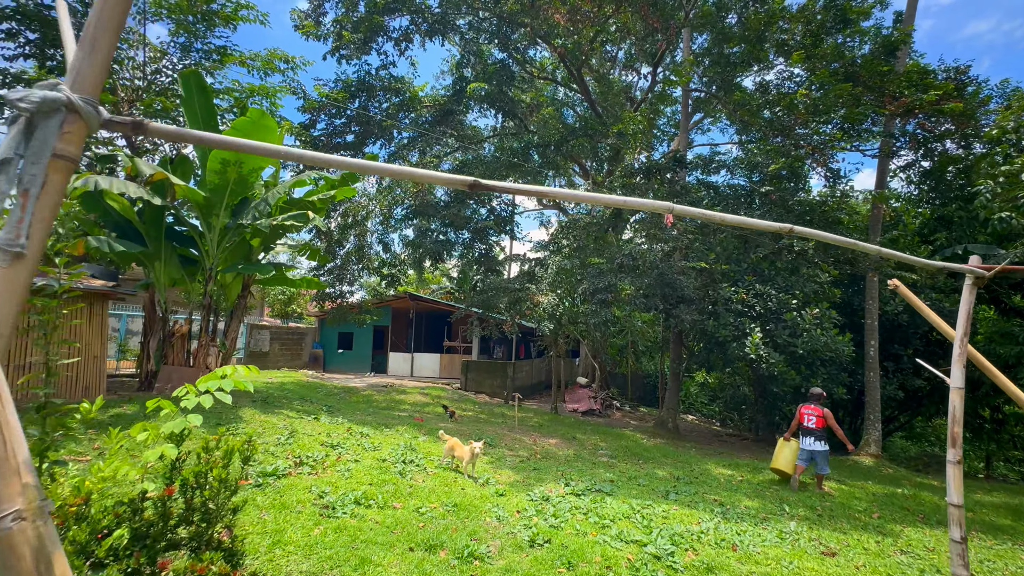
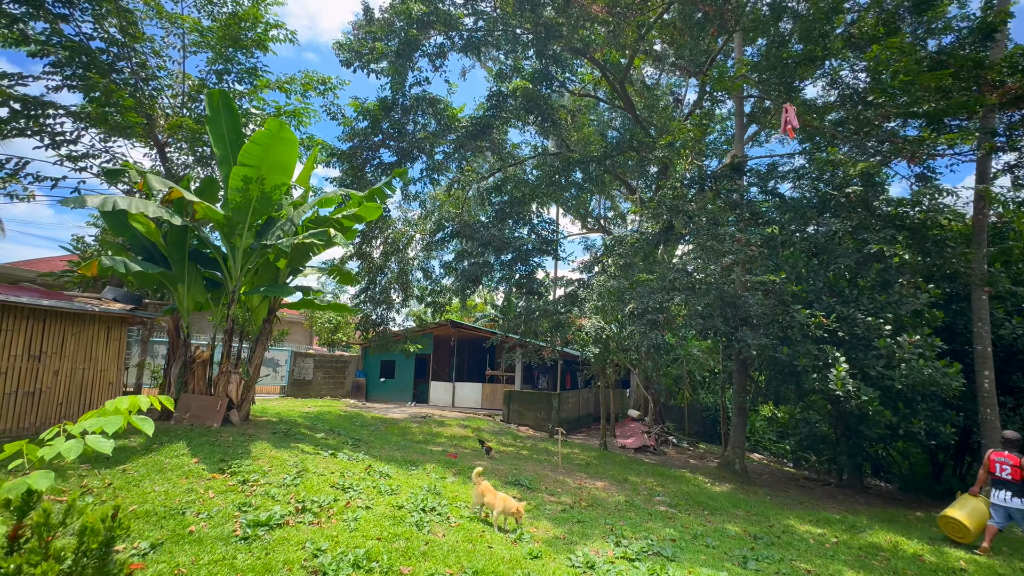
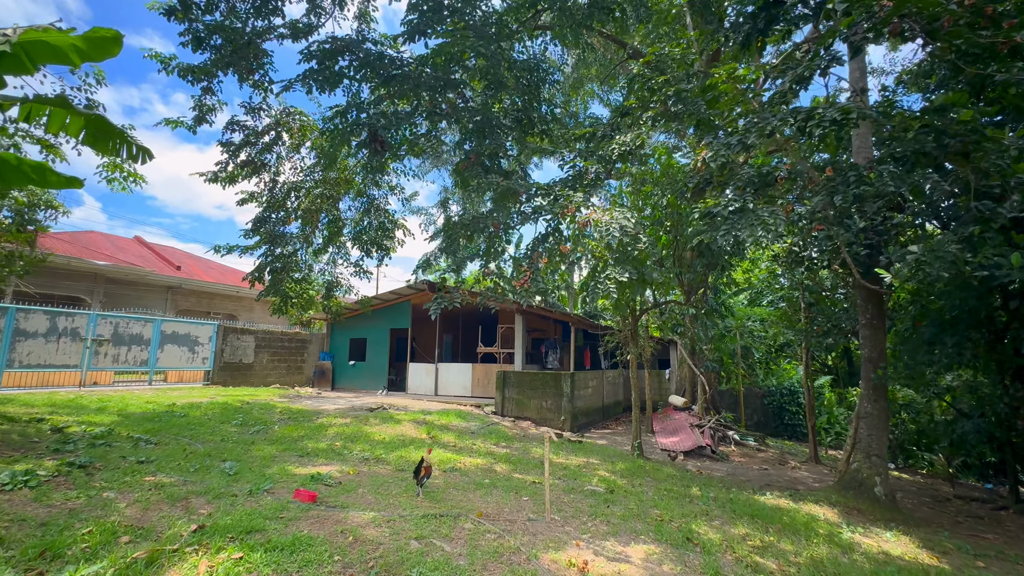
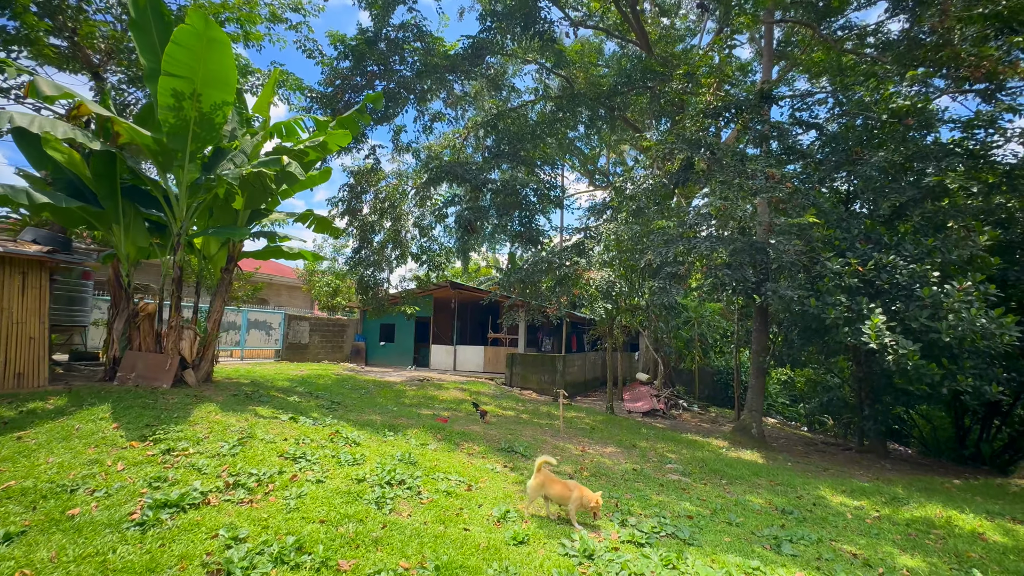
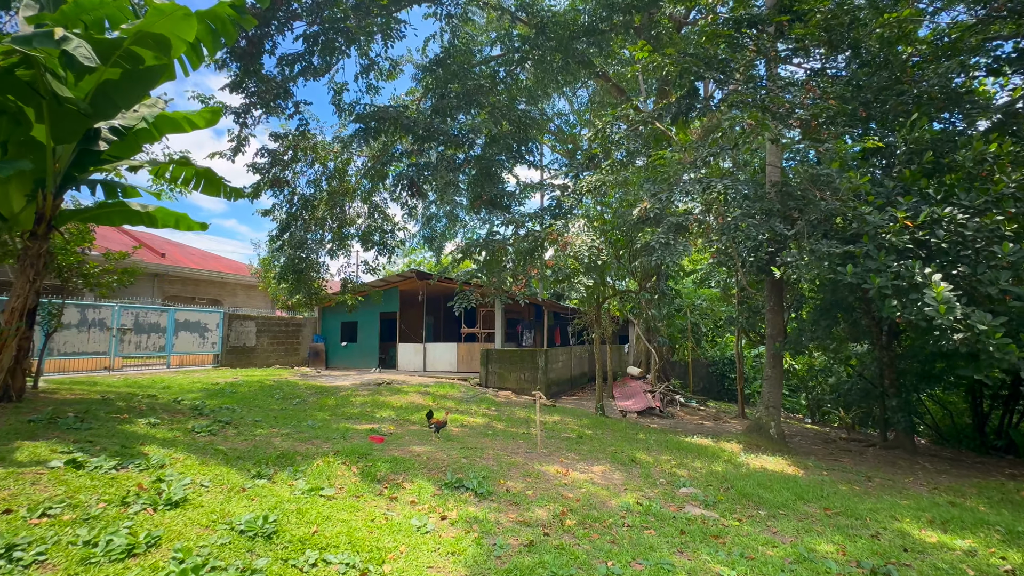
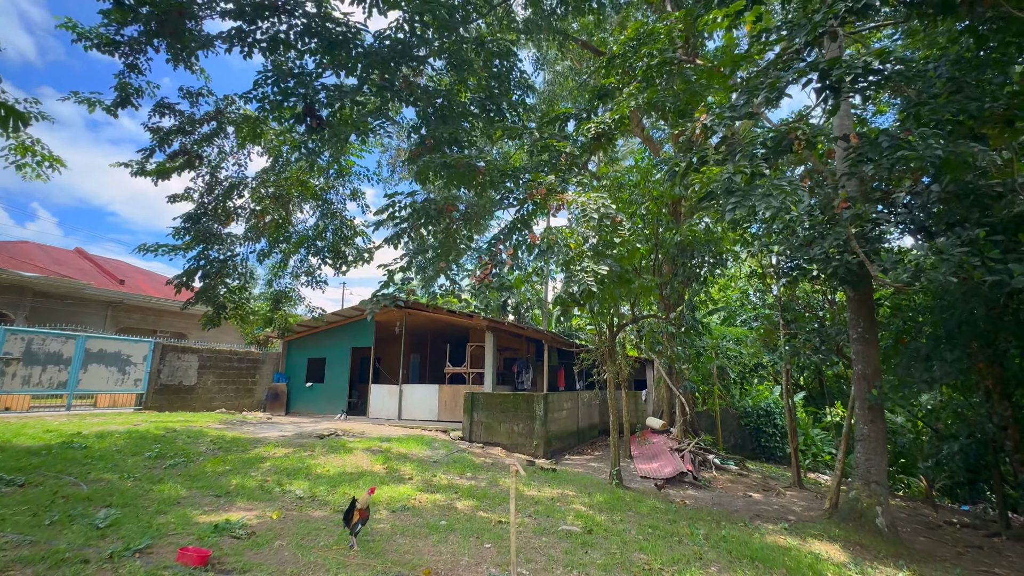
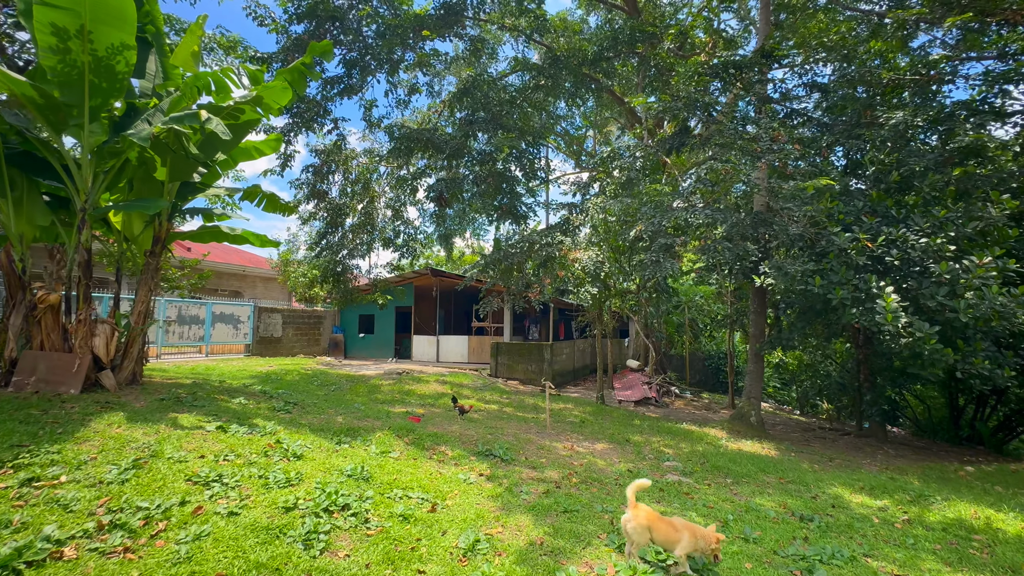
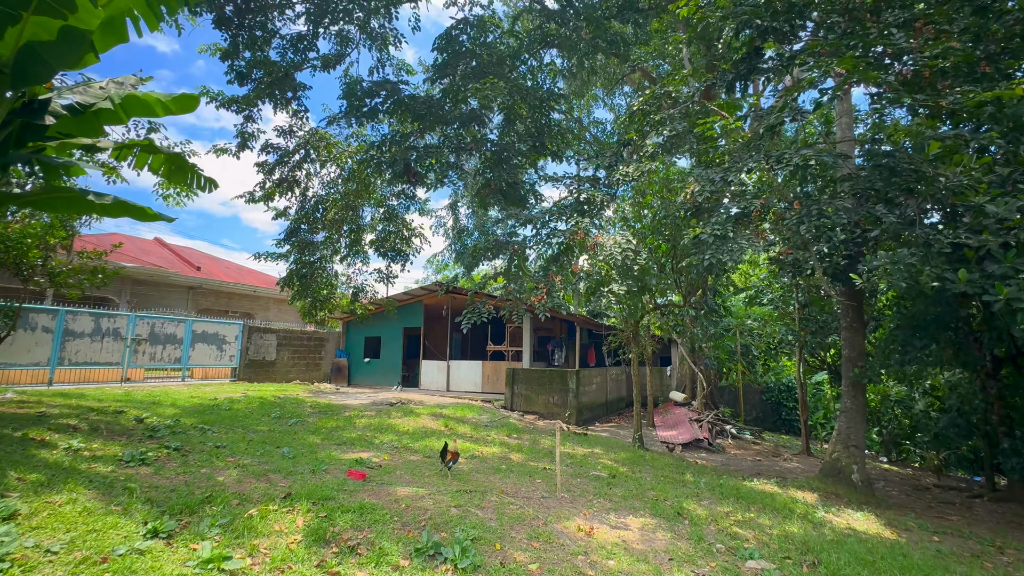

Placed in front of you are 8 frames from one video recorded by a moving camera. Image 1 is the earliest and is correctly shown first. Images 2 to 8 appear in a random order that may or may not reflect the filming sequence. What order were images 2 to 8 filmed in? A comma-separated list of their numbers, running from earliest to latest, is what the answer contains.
2, 4, 7, 5, 8, 3, 6
